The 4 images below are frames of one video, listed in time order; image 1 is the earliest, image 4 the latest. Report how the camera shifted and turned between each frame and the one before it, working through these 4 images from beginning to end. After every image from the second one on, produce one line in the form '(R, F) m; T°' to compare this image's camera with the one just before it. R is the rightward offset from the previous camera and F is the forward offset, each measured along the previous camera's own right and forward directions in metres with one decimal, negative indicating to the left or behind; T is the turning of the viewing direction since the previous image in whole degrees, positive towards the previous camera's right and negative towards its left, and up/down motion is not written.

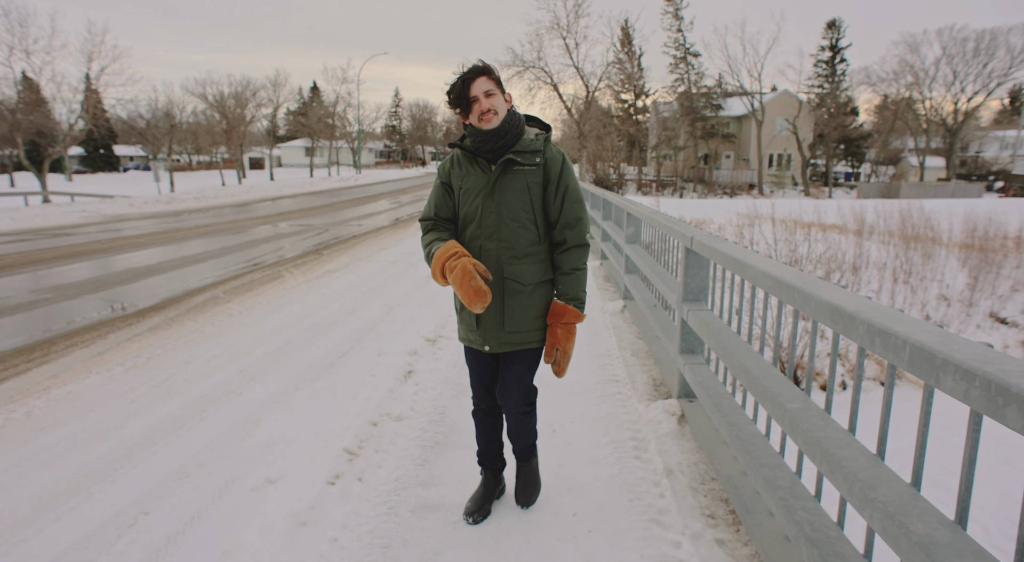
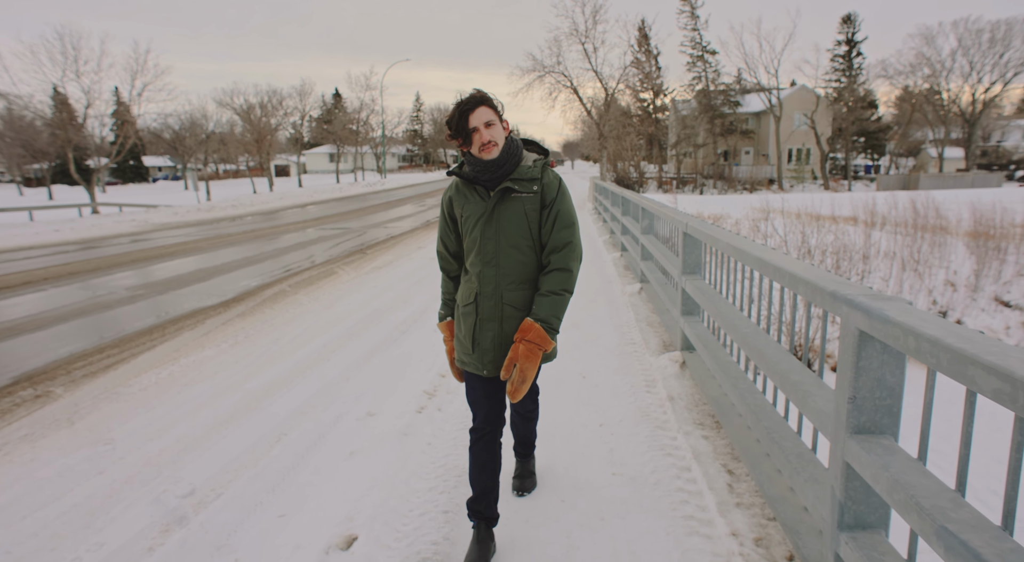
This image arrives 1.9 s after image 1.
(-0.1, -0.9) m; -2°
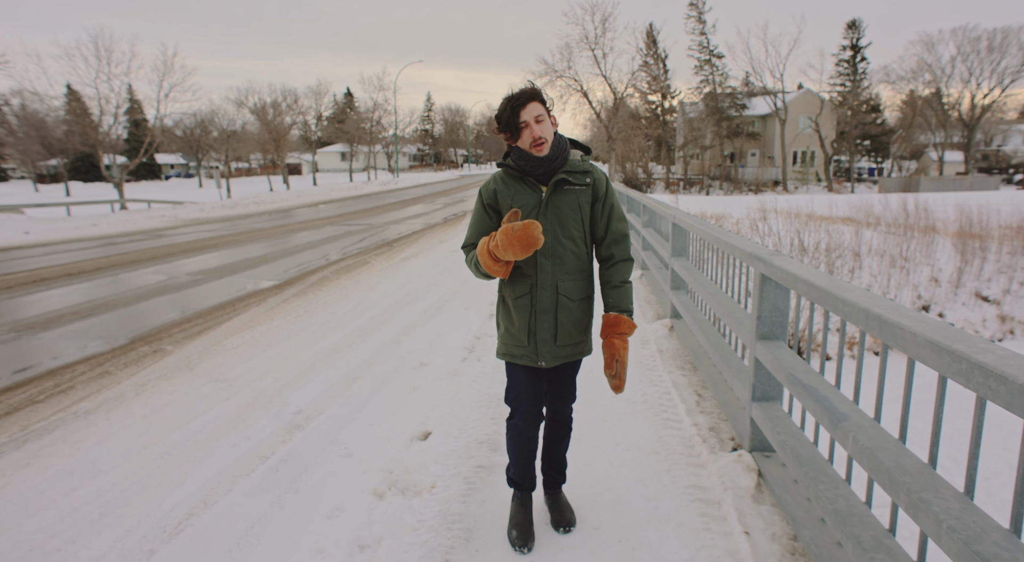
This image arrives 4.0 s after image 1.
(-0.1, -1.0) m; -1°
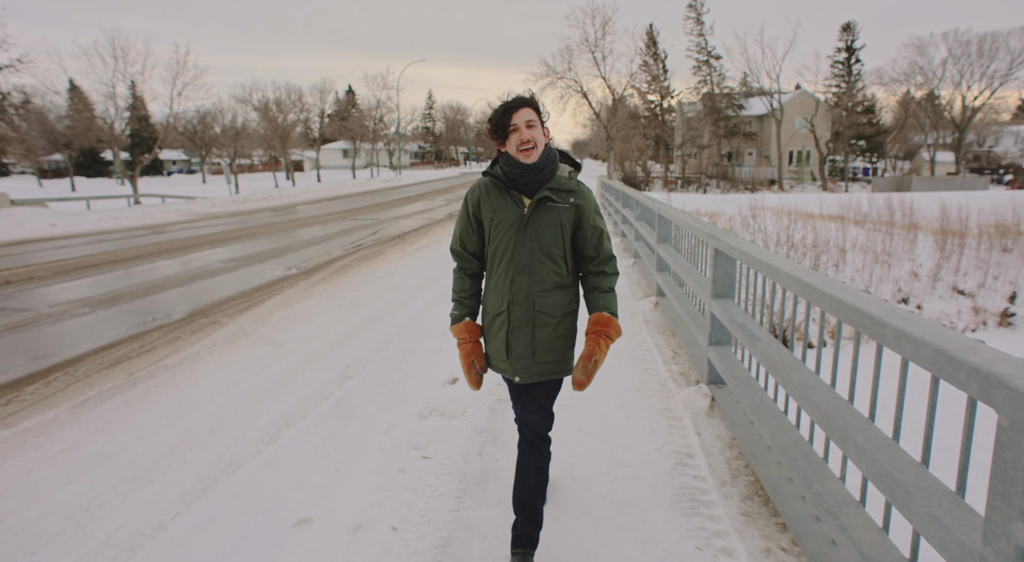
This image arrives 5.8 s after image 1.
(-0.1, -0.9) m; 0°
